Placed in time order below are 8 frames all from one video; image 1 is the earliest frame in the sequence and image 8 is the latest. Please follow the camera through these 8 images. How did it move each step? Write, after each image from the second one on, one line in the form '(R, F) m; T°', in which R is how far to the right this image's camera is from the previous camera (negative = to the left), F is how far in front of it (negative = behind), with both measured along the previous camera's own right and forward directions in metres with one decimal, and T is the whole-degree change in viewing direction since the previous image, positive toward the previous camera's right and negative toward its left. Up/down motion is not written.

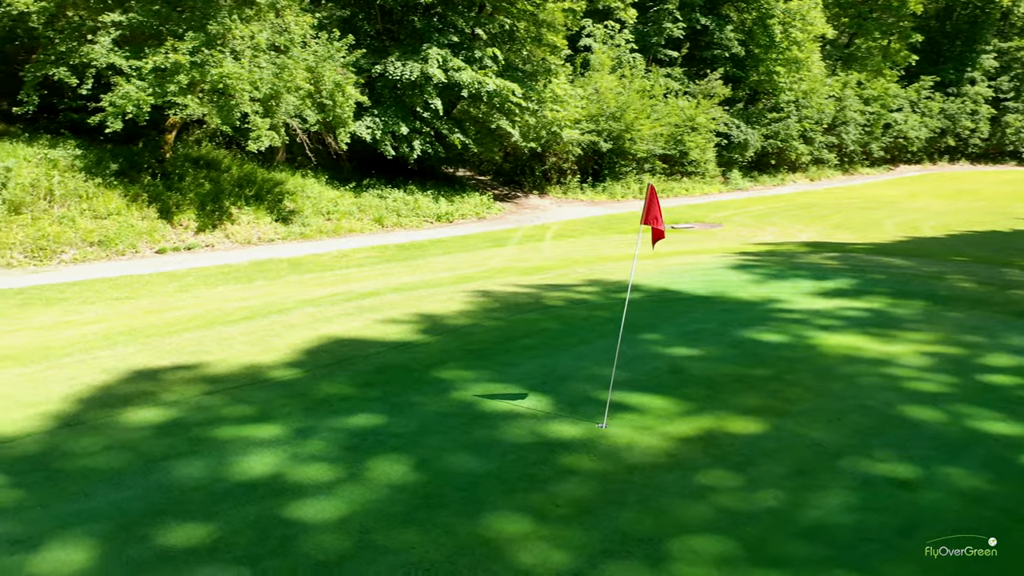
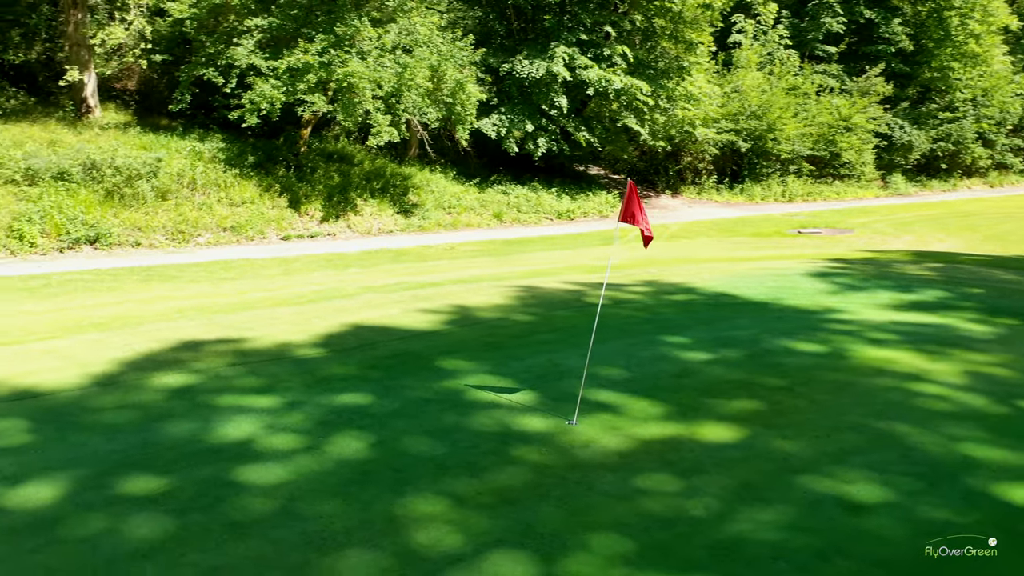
(+1.3, 0.0) m; -11°
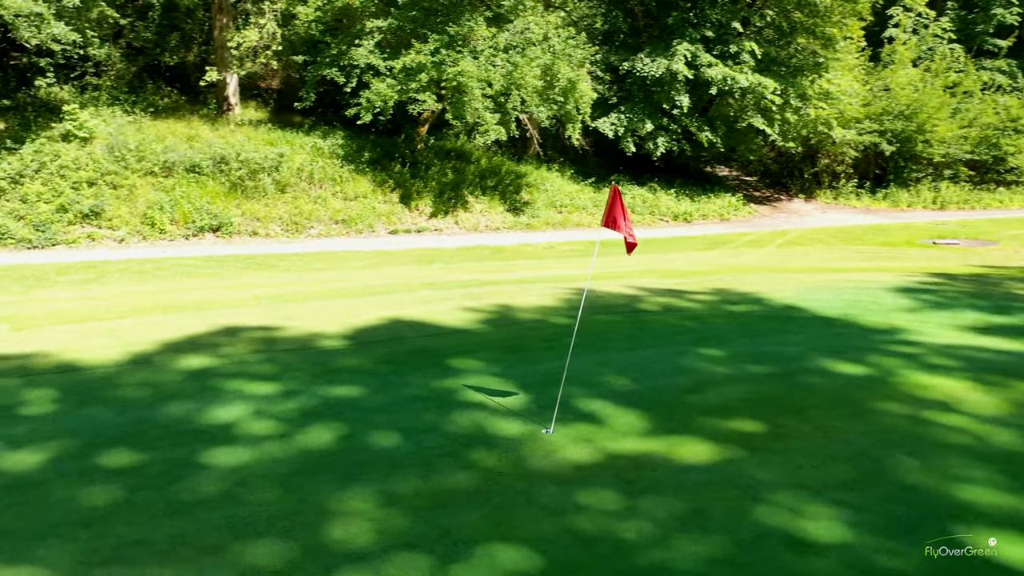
(+1.2, +0.2) m; -11°
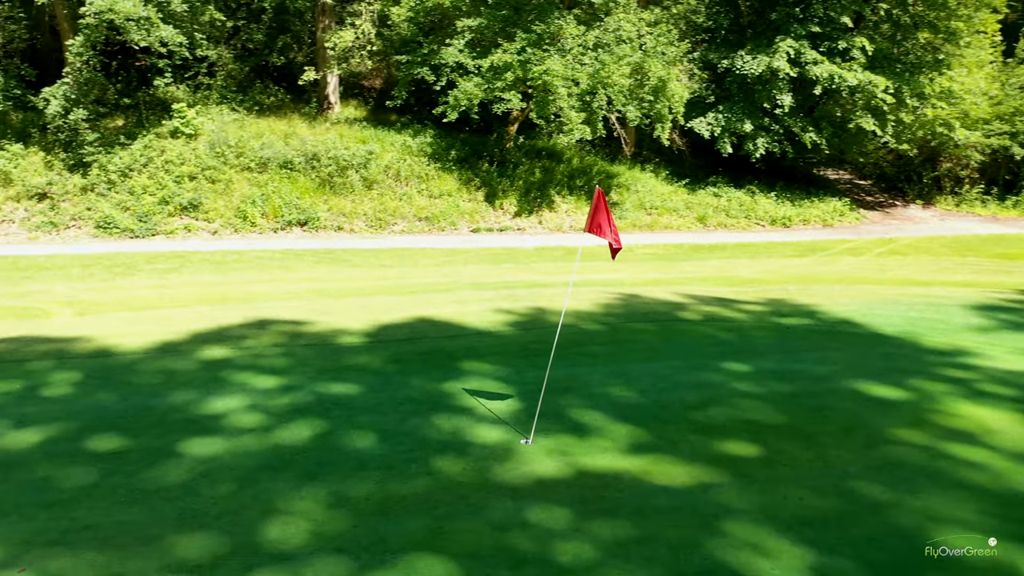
(+0.9, +0.2) m; -8°
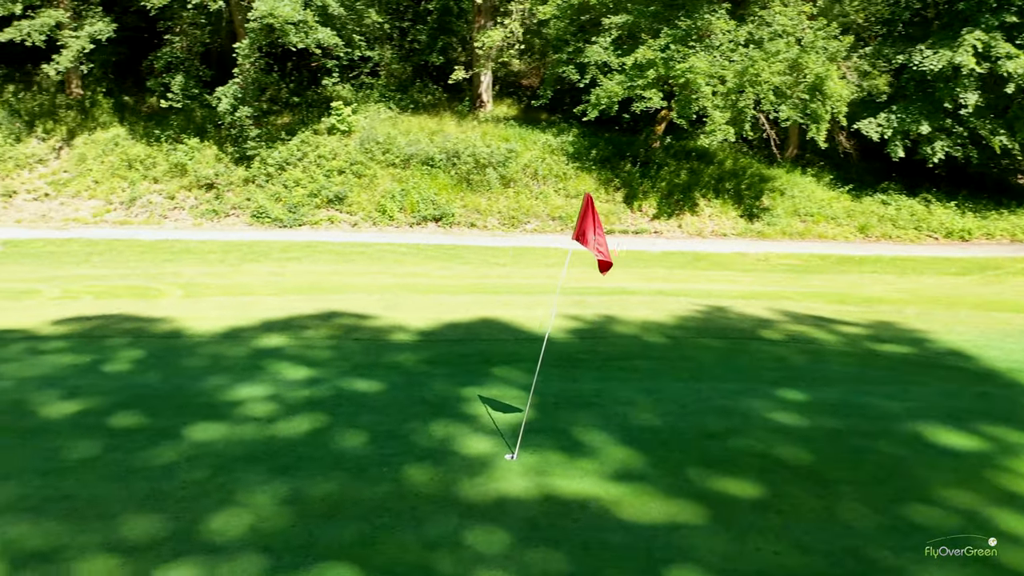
(+1.2, +0.4) m; -13°
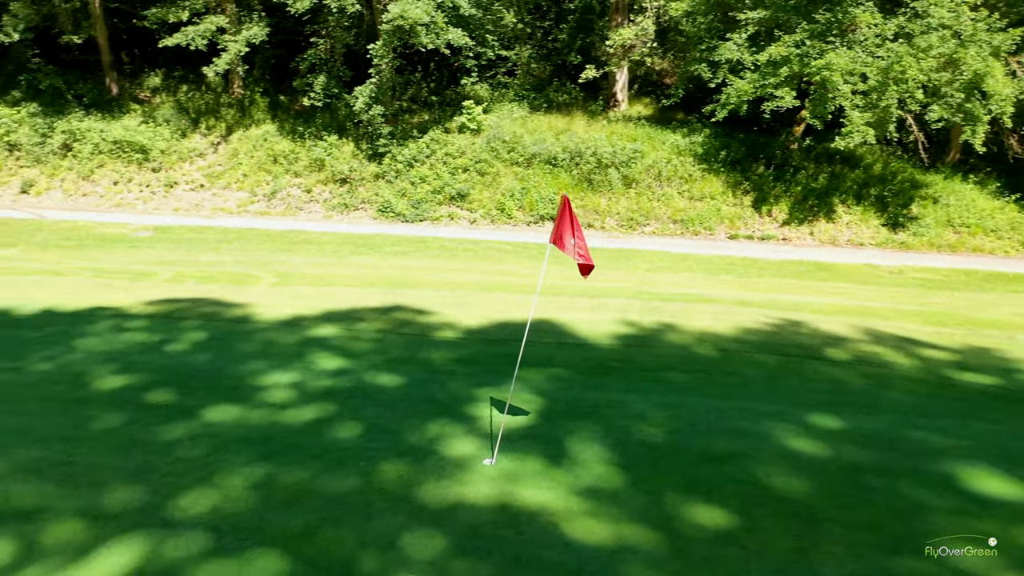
(+1.1, +0.2) m; -11°
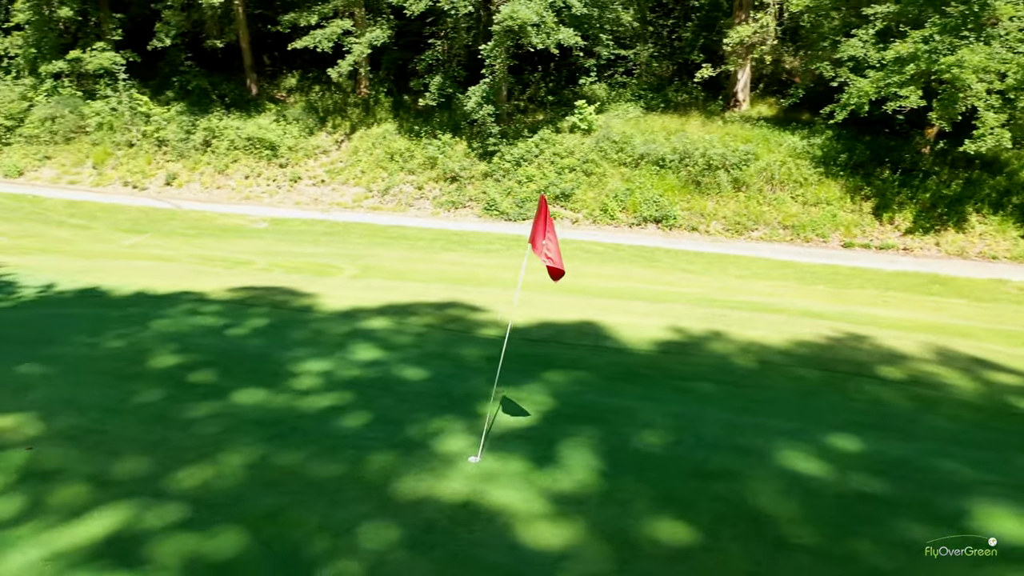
(+0.9, +0.1) m; -10°
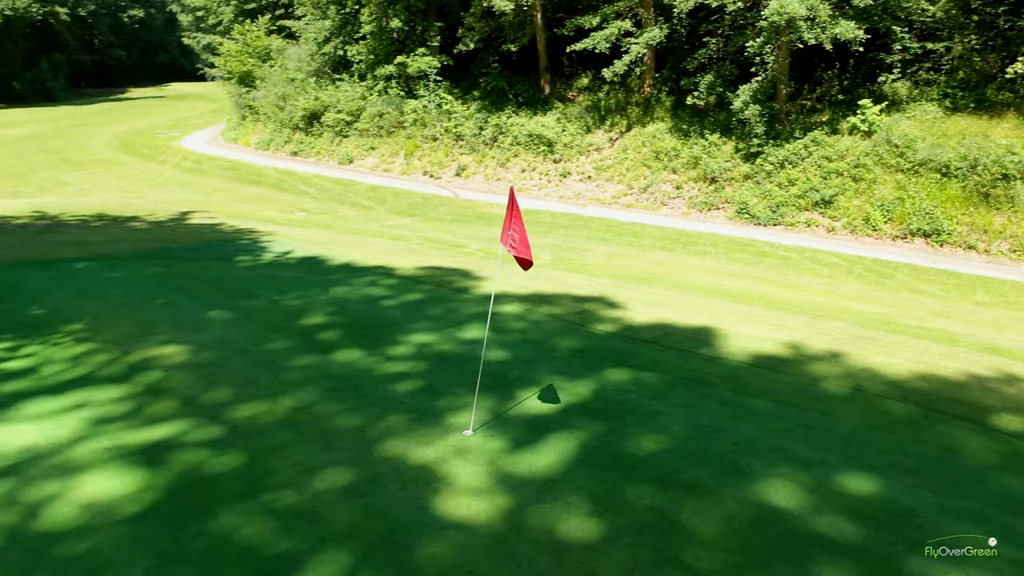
(+2.1, +0.2) m; -23°
